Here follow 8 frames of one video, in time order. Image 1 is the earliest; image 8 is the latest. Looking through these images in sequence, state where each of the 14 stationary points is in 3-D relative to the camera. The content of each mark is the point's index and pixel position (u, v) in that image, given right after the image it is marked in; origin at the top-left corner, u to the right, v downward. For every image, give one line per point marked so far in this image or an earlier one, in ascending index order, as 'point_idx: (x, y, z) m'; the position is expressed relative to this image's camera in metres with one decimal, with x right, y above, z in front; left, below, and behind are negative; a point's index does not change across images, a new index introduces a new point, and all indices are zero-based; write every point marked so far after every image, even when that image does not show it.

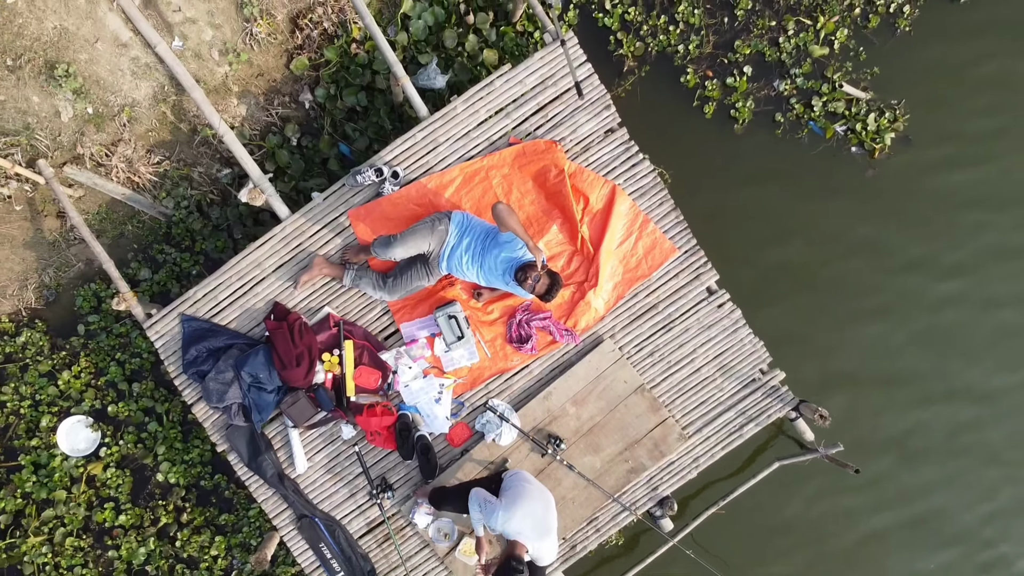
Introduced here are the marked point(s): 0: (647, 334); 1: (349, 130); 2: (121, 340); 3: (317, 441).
0: (+0.6, -0.2, +3.2) m
1: (-0.7, +0.7, +3.3) m
2: (-1.8, -0.2, +3.5) m
3: (-0.8, -0.6, +3.2) m
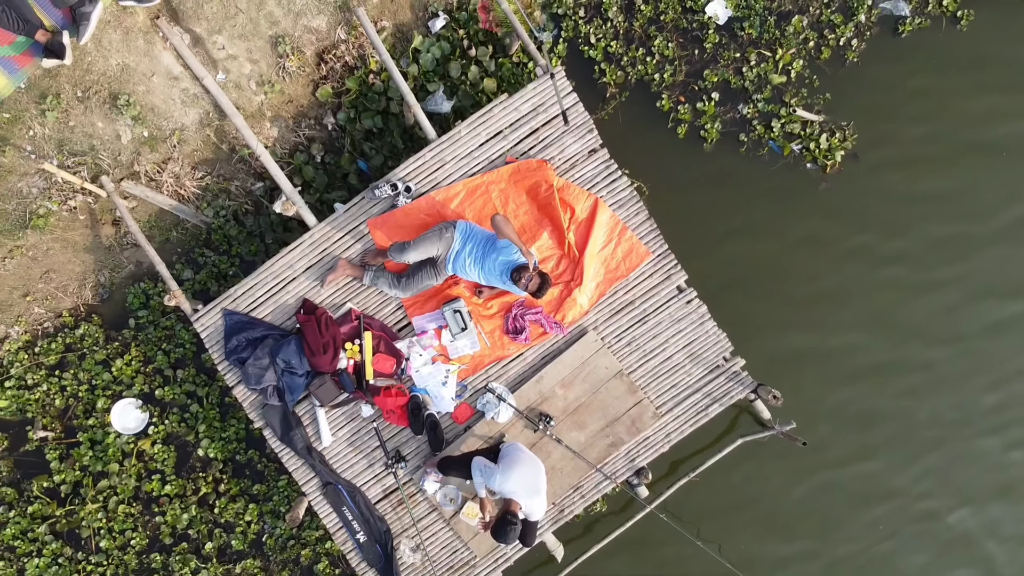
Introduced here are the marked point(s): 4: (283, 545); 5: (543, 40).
0: (+0.5, -0.2, +3.7) m
1: (-0.7, +0.7, +3.8) m
2: (-1.8, -0.2, +4.0) m
3: (-0.8, -0.6, +3.7) m
4: (-1.2, -1.3, +4.0) m
5: (+0.2, +1.3, +3.9) m
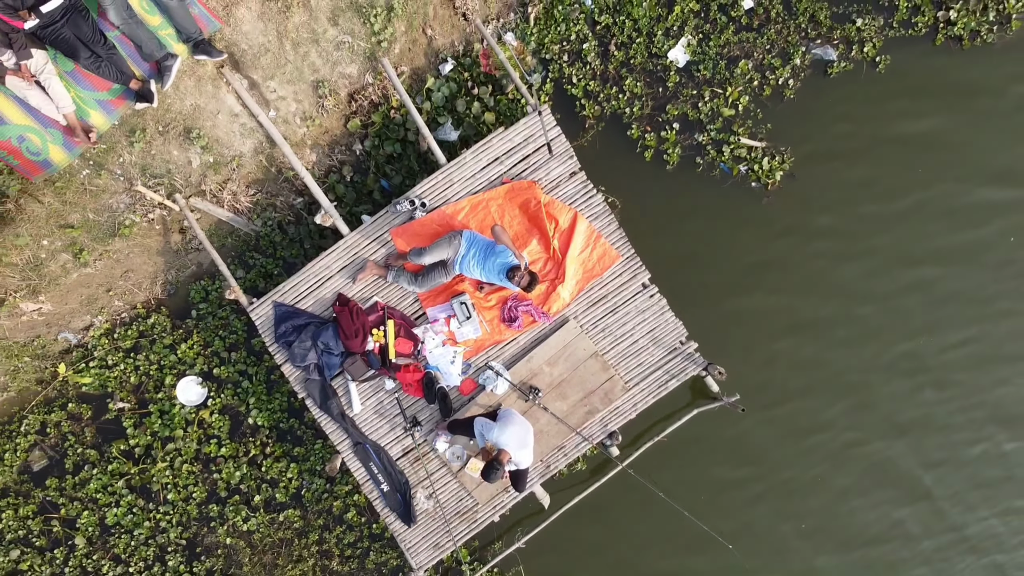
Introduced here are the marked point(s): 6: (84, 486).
0: (+0.5, -0.2, +4.5) m
1: (-0.8, +0.7, +4.7) m
2: (-1.8, -0.2, +4.8) m
3: (-0.8, -0.6, +4.5) m
4: (-1.2, -1.3, +4.8) m
5: (+0.1, +1.3, +4.8) m
6: (-2.7, -1.2, +4.8) m
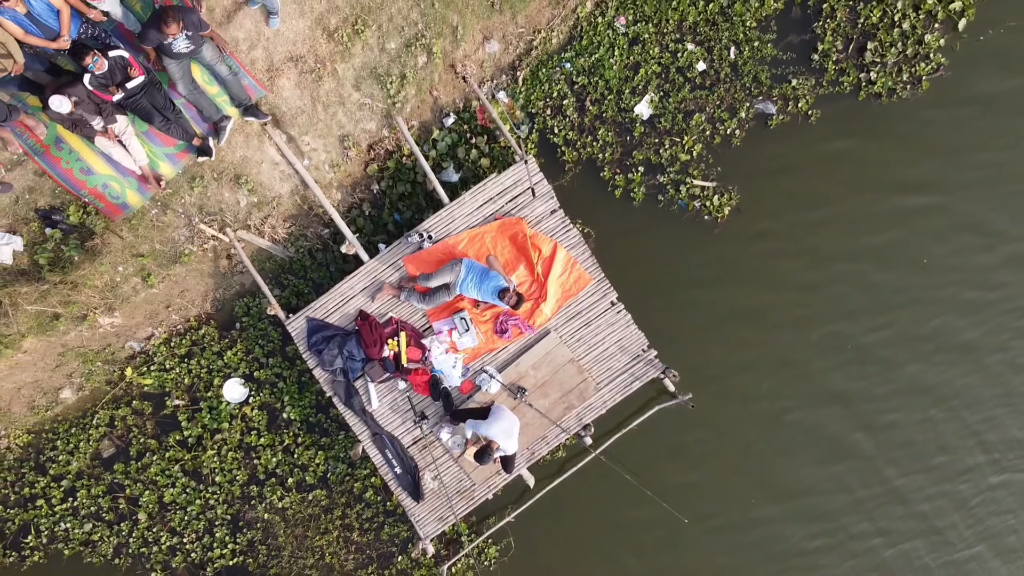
0: (+0.5, -0.3, +5.4) m
1: (-0.8, +0.6, +5.6) m
2: (-1.9, -0.3, +5.8) m
3: (-0.9, -0.7, +5.4) m
4: (-1.3, -1.4, +5.8) m
5: (+0.1, +1.2, +5.7) m
6: (-2.7, -1.4, +5.7) m
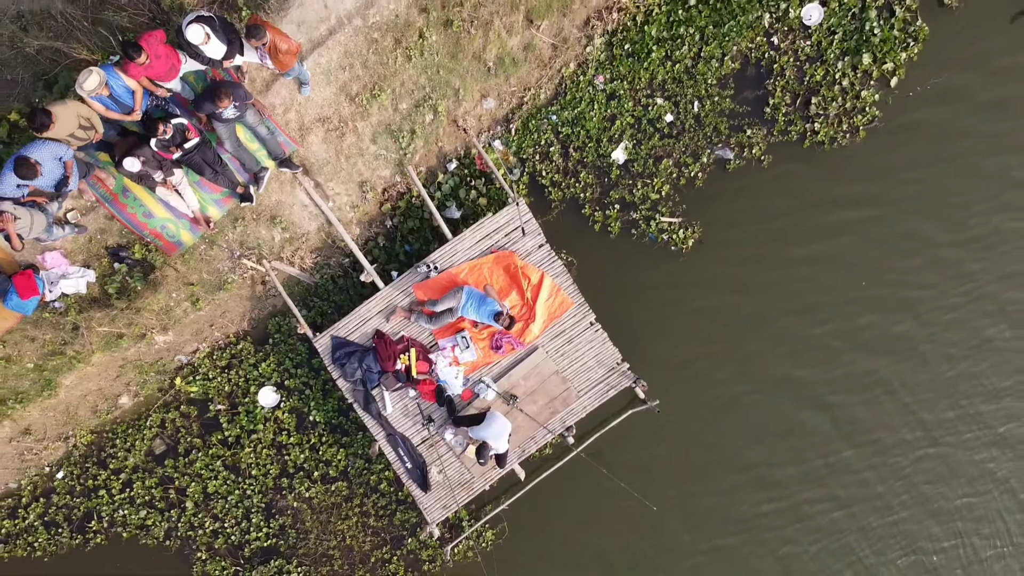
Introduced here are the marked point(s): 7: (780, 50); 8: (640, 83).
0: (+0.4, -0.5, +6.4) m
1: (-0.9, +0.4, +6.6) m
2: (-1.9, -0.5, +6.7) m
3: (-1.0, -0.9, +6.4) m
4: (-1.3, -1.6, +6.7) m
5: (0.0, +1.0, +6.7) m
6: (-2.8, -1.5, +6.7) m
7: (+2.4, +2.1, +6.7) m
8: (+1.1, +1.8, +6.7) m
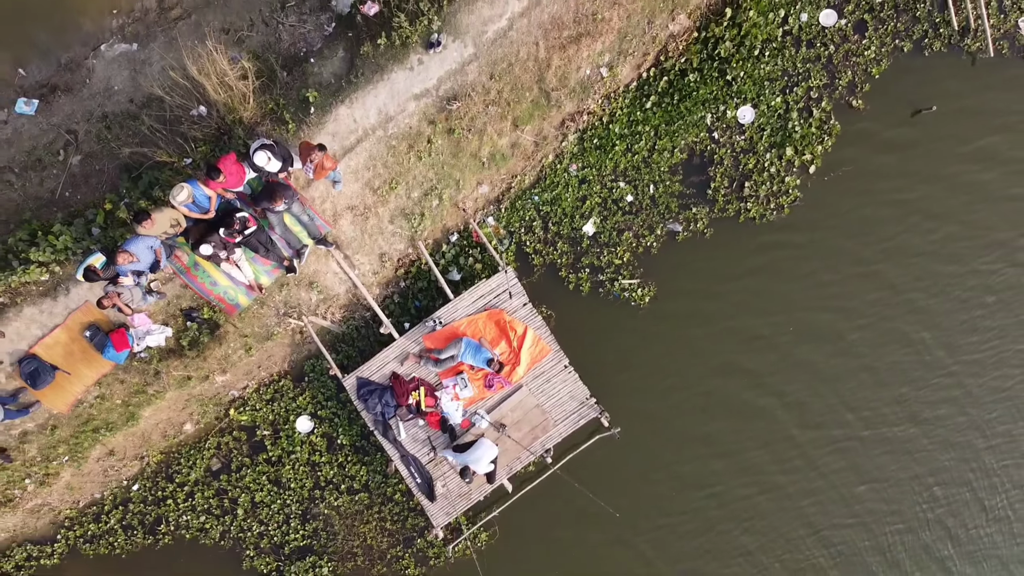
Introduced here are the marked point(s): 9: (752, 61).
0: (+0.3, -1.0, +7.9) m
1: (-1.0, -0.1, +8.1) m
2: (-2.1, -1.0, +8.3) m
3: (-1.1, -1.4, +7.9) m
4: (-1.5, -2.1, +8.3) m
5: (-0.1, +0.5, +8.2) m
6: (-2.9, -2.1, +8.2) m
7: (+2.2, +1.6, +8.2) m
8: (+1.0, +1.3, +8.2) m
9: (+2.6, +2.4, +8.1) m
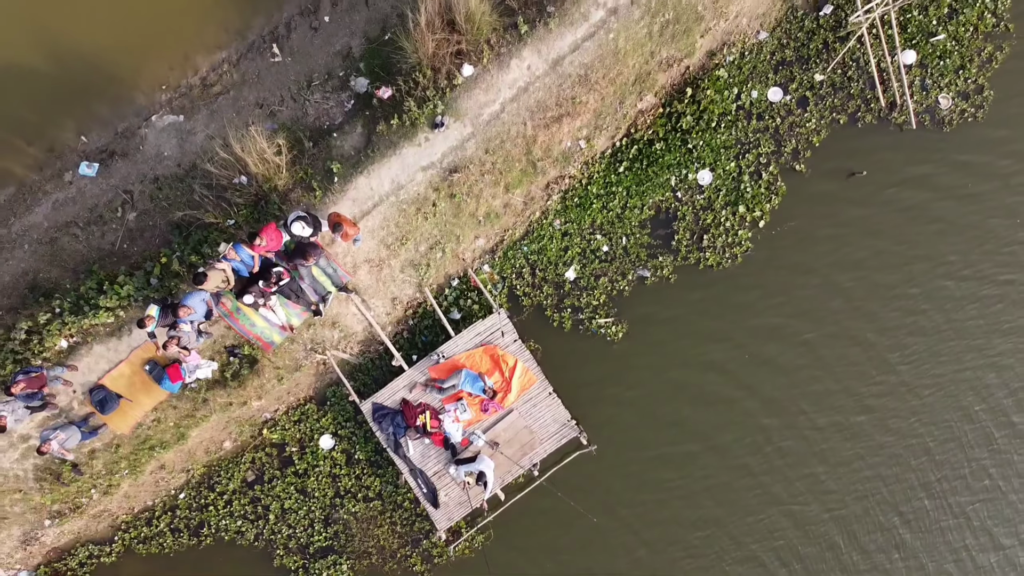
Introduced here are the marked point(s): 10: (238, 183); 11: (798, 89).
0: (+0.2, -1.5, +9.3) m
1: (-1.1, -0.6, +9.5) m
2: (-2.2, -1.5, +9.7) m
3: (-1.2, -1.9, +9.3) m
4: (-1.5, -2.6, +9.7) m
5: (-0.2, 0.0, +9.6) m
6: (-3.0, -2.5, +9.6) m
7: (+2.2, +1.1, +9.6) m
8: (+0.9, +0.8, +9.6) m
9: (+2.5, +2.0, +9.5) m
10: (-3.2, +1.2, +8.8) m
11: (+3.6, +2.5, +9.6) m
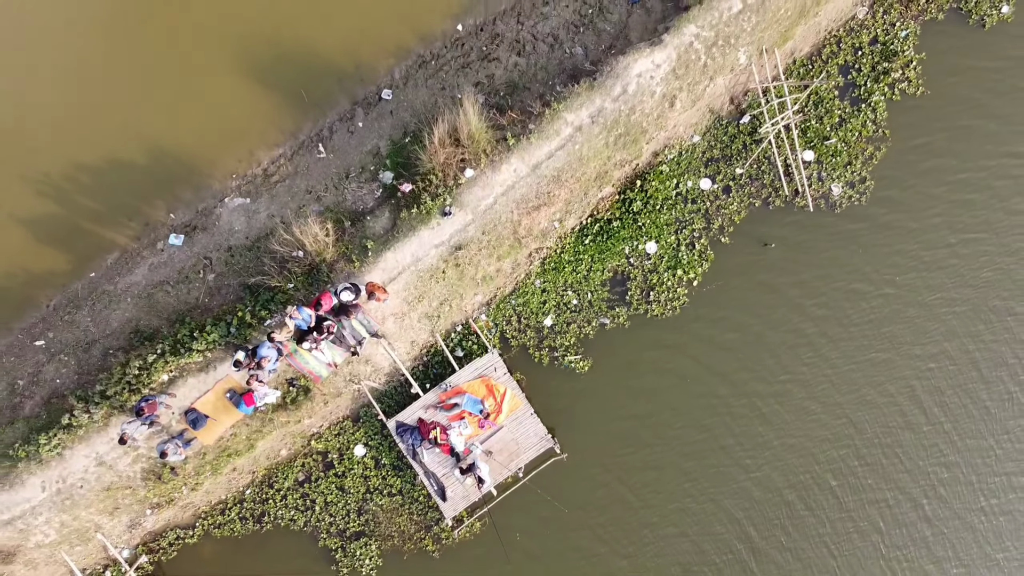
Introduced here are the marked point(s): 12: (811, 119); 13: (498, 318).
0: (0.0, -2.2, +12.2) m
1: (-1.2, -1.3, +12.4) m
2: (-2.3, -2.2, +12.6) m
3: (-1.3, -2.6, +12.2) m
4: (-1.7, -3.3, +12.6) m
5: (-0.3, -0.7, +12.5) m
6: (-3.2, -3.3, +12.5) m
7: (+2.0, +0.4, +12.5) m
8: (+0.8, +0.1, +12.5) m
9: (+2.3, +1.2, +12.4) m
10: (-3.3, +0.5, +11.7) m
11: (+3.5, +1.8, +12.5) m
12: (+4.9, +2.8, +12.5) m
13: (-0.2, -0.5, +12.5) m
